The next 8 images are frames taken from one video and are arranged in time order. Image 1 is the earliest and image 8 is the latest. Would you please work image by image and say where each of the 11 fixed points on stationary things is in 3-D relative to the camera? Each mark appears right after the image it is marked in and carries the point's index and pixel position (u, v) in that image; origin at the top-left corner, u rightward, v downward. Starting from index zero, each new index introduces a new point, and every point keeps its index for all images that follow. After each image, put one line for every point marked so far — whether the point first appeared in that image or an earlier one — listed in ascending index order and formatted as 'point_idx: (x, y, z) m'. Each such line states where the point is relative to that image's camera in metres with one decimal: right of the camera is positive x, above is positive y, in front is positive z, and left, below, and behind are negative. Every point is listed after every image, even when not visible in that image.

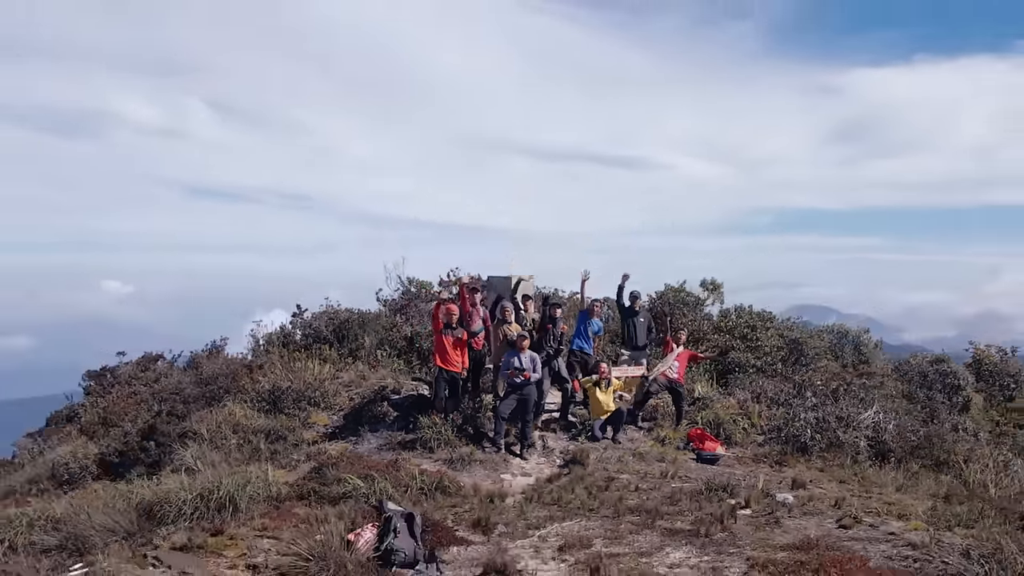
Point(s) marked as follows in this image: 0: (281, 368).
0: (-2.6, -0.9, +7.5) m
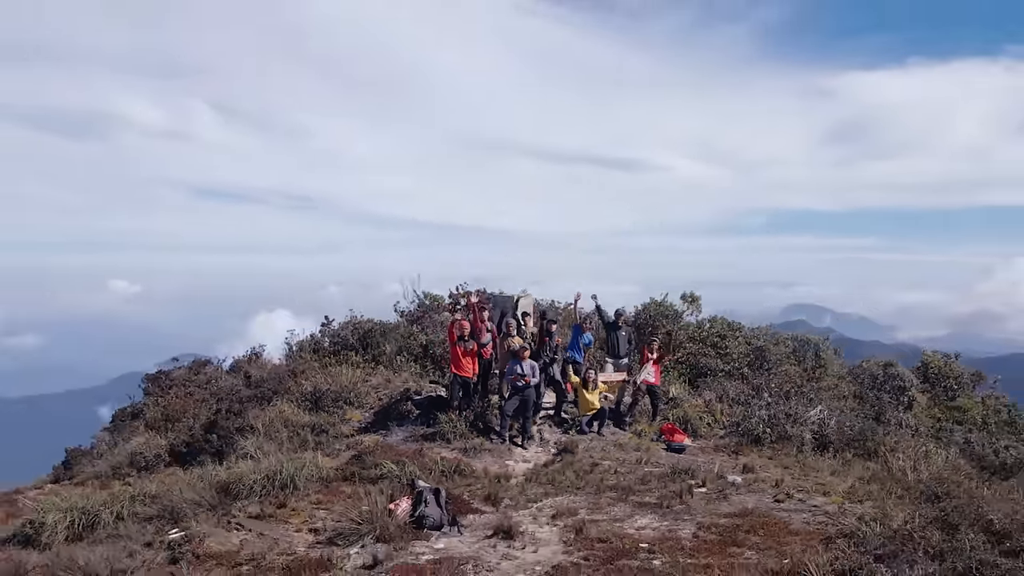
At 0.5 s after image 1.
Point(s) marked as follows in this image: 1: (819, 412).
0: (-2.6, -1.2, +8.7) m
1: (+3.9, -1.6, +8.1) m
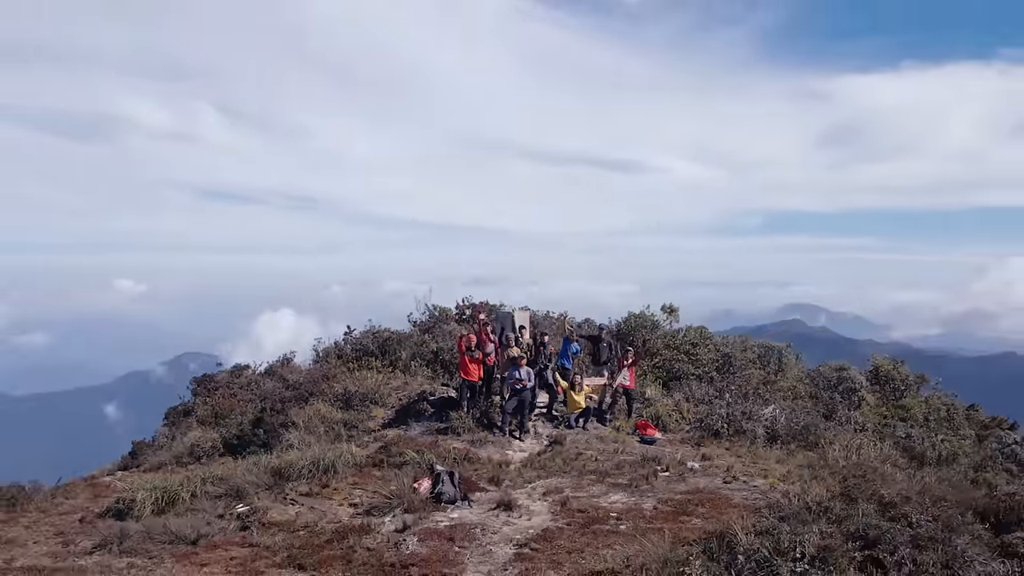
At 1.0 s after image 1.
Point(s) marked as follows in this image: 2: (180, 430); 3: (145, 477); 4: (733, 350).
0: (-2.6, -1.4, +10.1) m
1: (+3.9, -1.8, +9.5) m
2: (-5.0, -2.1, +9.6) m
3: (-4.7, -2.4, +8.2) m
4: (+4.0, -1.1, +11.5) m
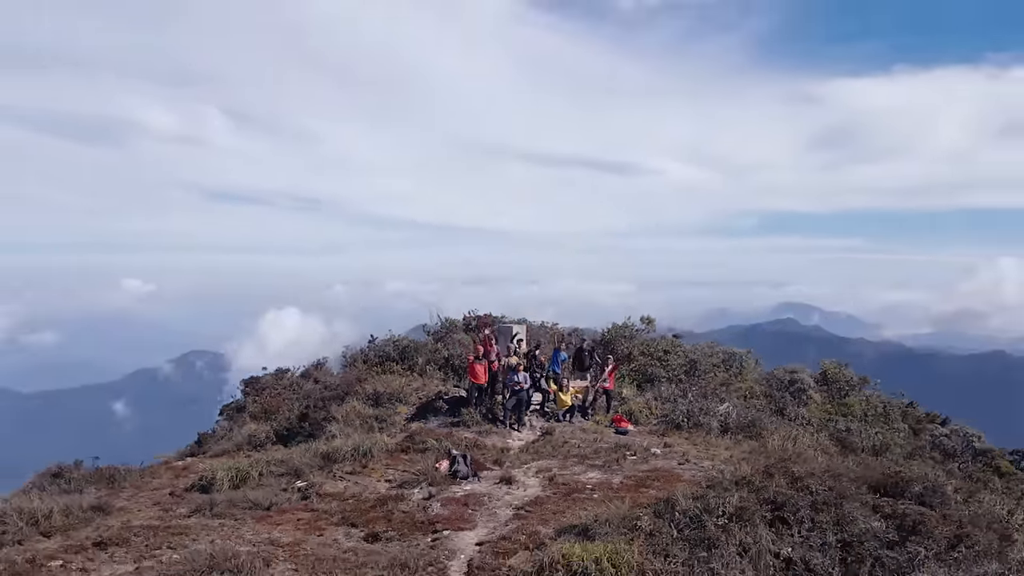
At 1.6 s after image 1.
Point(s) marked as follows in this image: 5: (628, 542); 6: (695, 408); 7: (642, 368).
0: (-2.6, -1.7, +12.1) m
1: (+3.9, -2.2, +11.5) m
2: (-5.0, -2.5, +11.6) m
3: (-4.7, -2.7, +10.1) m
4: (+4.0, -1.5, +13.5) m
5: (+1.3, -2.8, +7.1) m
6: (+3.2, -2.1, +11.2) m
7: (+2.6, -1.6, +12.8) m
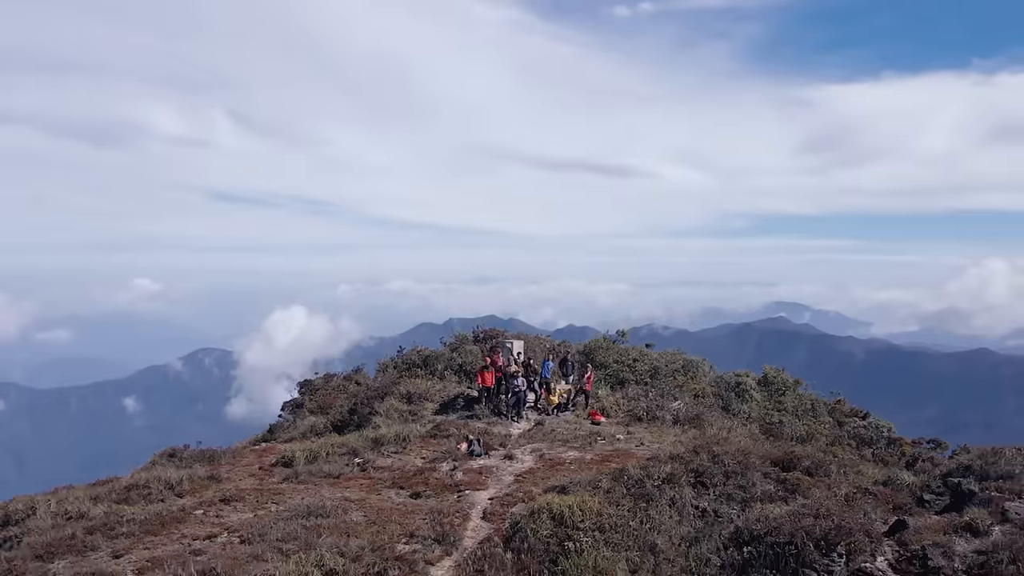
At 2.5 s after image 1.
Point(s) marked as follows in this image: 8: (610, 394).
0: (-2.6, -2.3, +15.4) m
1: (+3.9, -2.7, +14.8) m
2: (-5.0, -3.0, +14.8) m
3: (-4.7, -3.3, +13.4) m
4: (+4.0, -2.0, +16.8) m
5: (+1.3, -3.4, +10.4) m
6: (+3.2, -2.7, +14.5) m
7: (+2.6, -2.2, +16.1) m
8: (+2.4, -2.6, +15.3) m
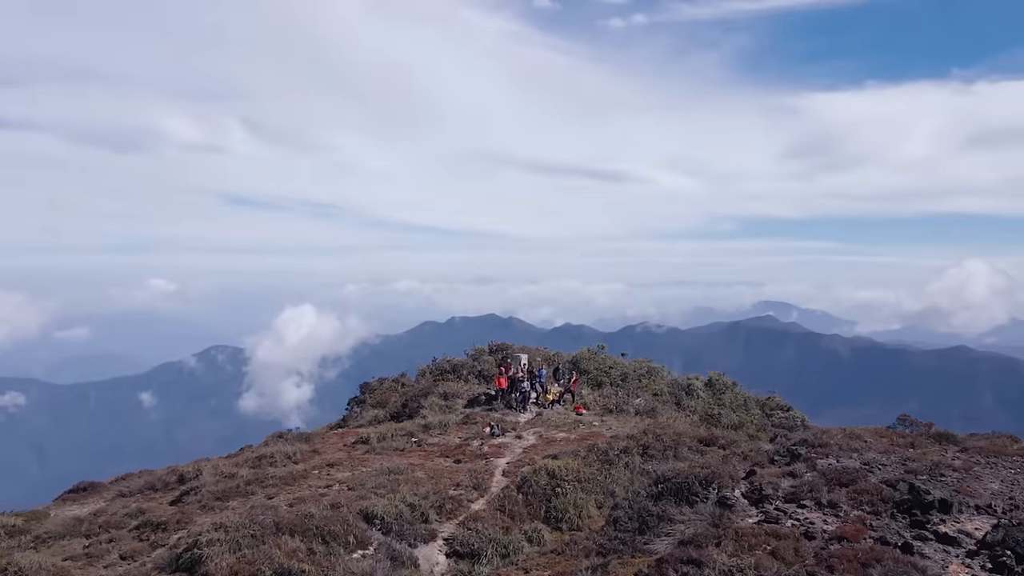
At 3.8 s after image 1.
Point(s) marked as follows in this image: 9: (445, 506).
0: (-2.4, -3.1, +20.9) m
1: (+4.1, -3.6, +20.3) m
2: (-4.7, -3.9, +20.3) m
3: (-4.5, -4.2, +18.9) m
4: (+4.2, -2.9, +22.3) m
5: (+1.5, -4.3, +15.9) m
6: (+3.4, -3.6, +20.0) m
7: (+2.9, -3.0, +21.6) m
8: (+2.6, -3.4, +20.8) m
9: (-1.5, -5.0, +14.6) m
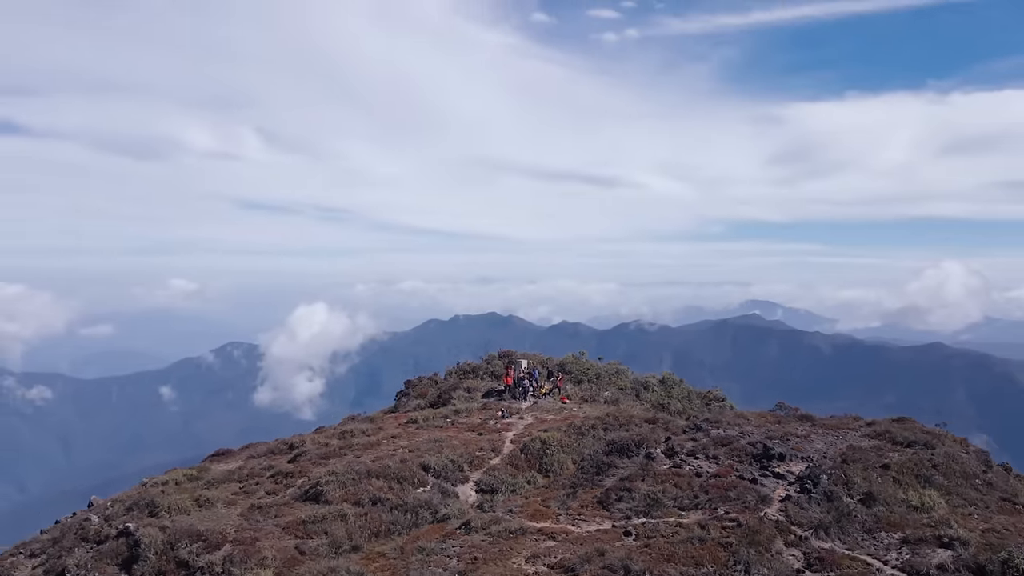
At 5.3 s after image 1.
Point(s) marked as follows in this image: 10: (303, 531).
0: (-2.2, -4.2, +28.6) m
1: (+4.3, -4.6, +28.0) m
2: (-4.6, -4.9, +28.0) m
3: (-4.3, -5.3, +26.6) m
4: (+4.4, -3.9, +30.1) m
5: (+1.7, -5.4, +23.7) m
6: (+3.6, -4.6, +27.7) m
7: (+3.0, -4.1, +29.4) m
8: (+2.8, -4.5, +28.5) m
9: (-1.3, -6.1, +22.3) m
10: (-6.3, -7.3, +19.3) m
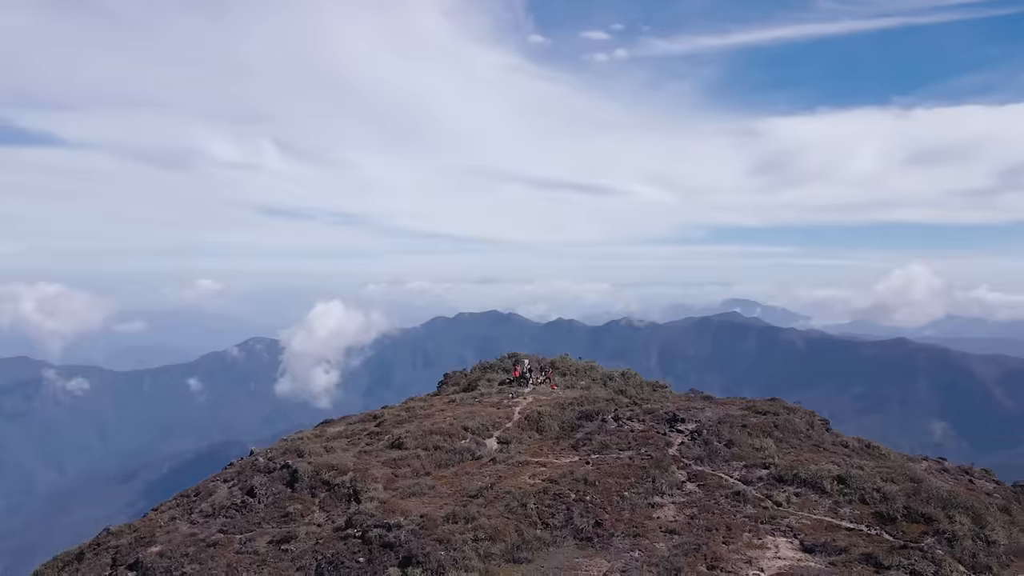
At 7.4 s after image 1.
0: (-1.8, -5.6, +41.4) m
1: (+4.6, -6.1, +40.8) m
2: (-4.2, -6.4, +40.8) m
3: (-3.9, -6.7, +39.4) m
4: (+4.7, -5.3, +42.9) m
5: (+2.1, -6.9, +36.5) m
6: (+4.0, -6.1, +40.5) m
7: (+3.4, -5.5, +42.2) m
8: (+3.2, -5.9, +41.3) m
9: (-0.9, -7.6, +35.1) m
10: (-5.9, -8.9, +32.1) m
